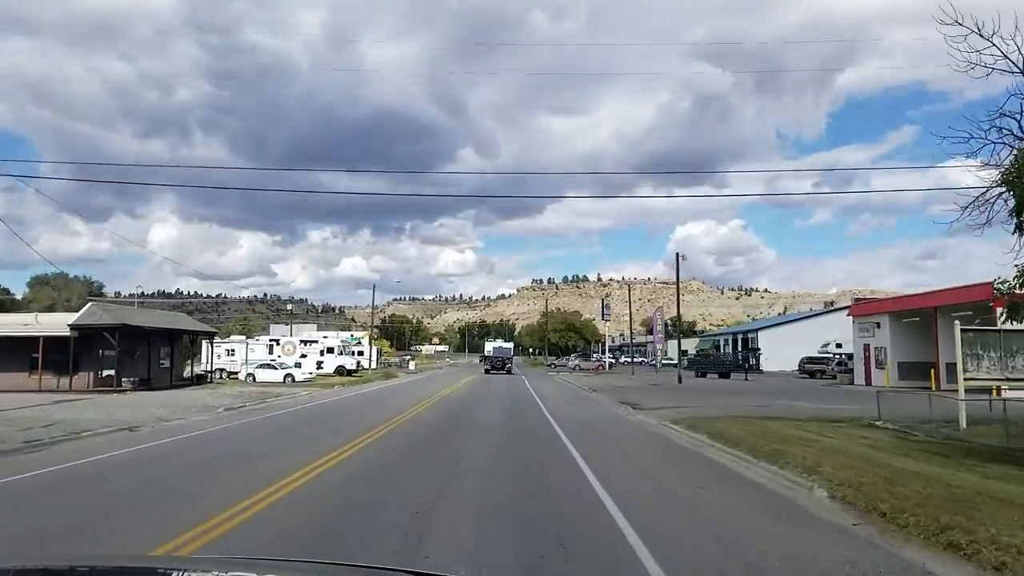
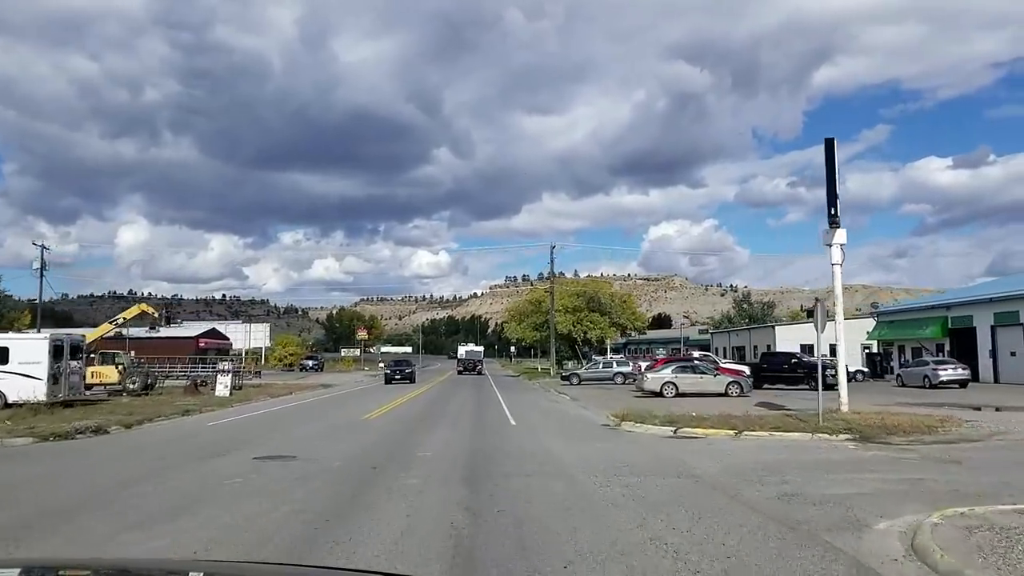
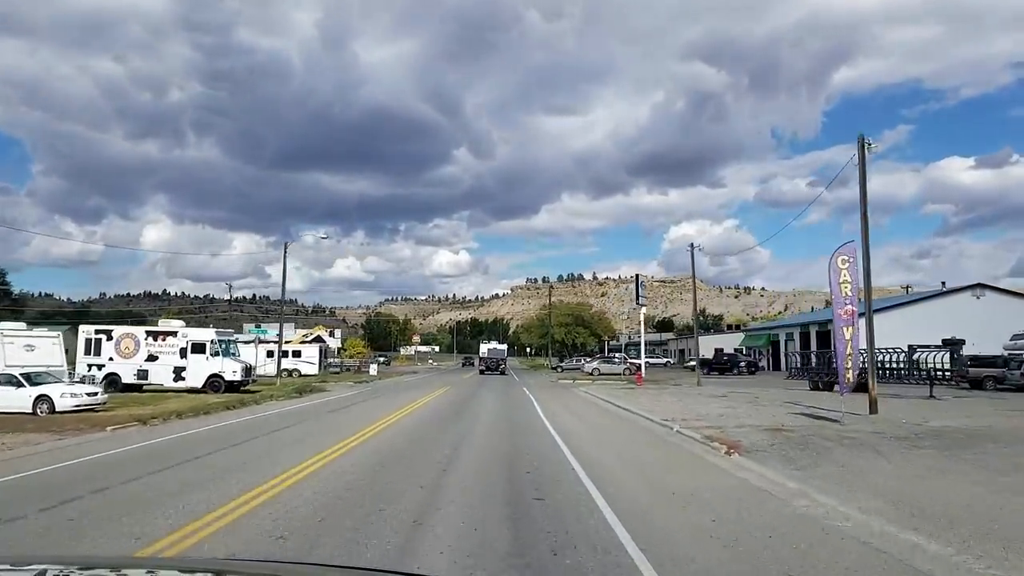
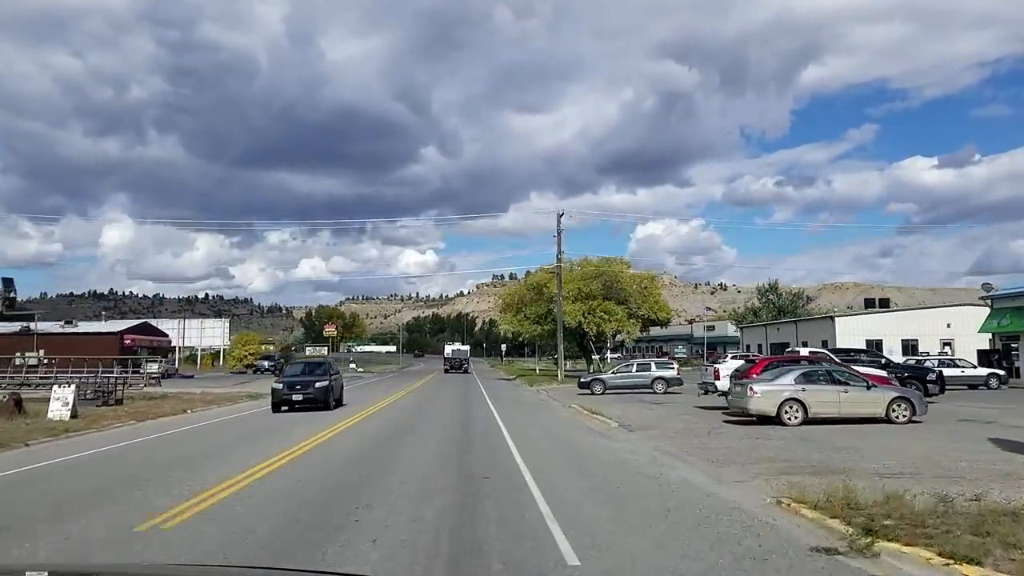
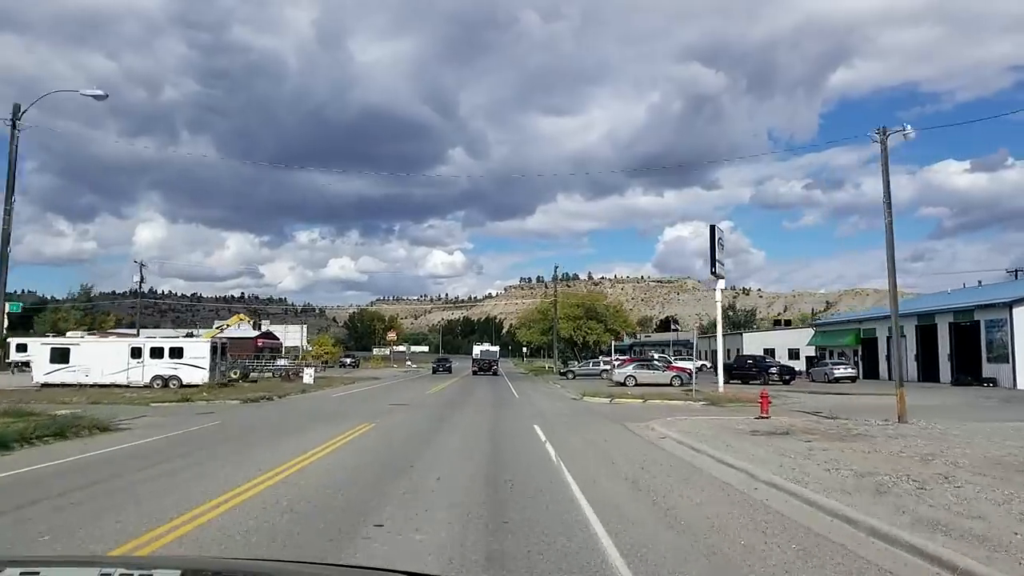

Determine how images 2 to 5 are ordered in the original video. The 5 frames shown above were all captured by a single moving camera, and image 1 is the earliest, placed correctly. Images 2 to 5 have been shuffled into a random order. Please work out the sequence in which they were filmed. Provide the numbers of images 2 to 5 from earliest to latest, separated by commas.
3, 5, 2, 4
